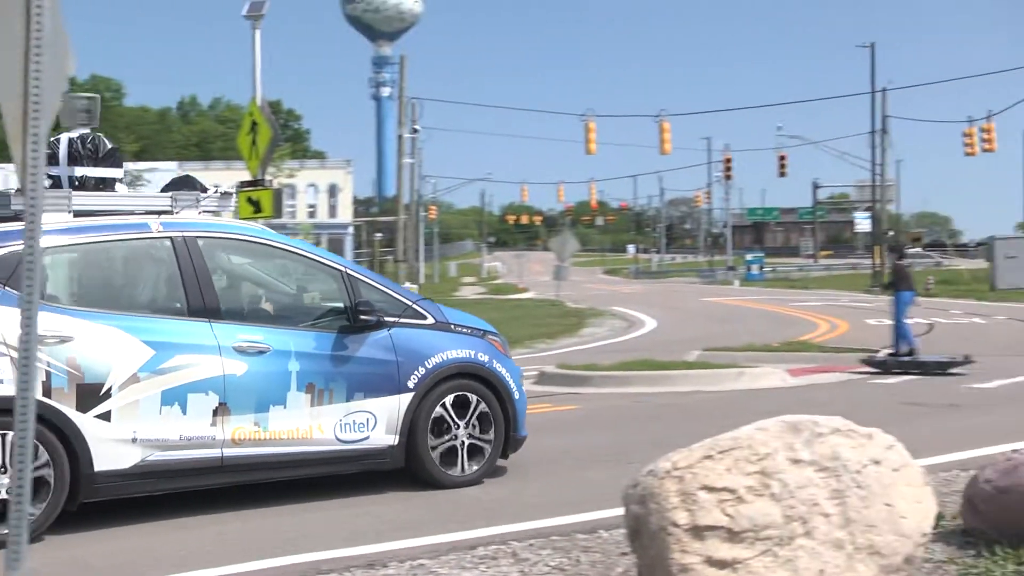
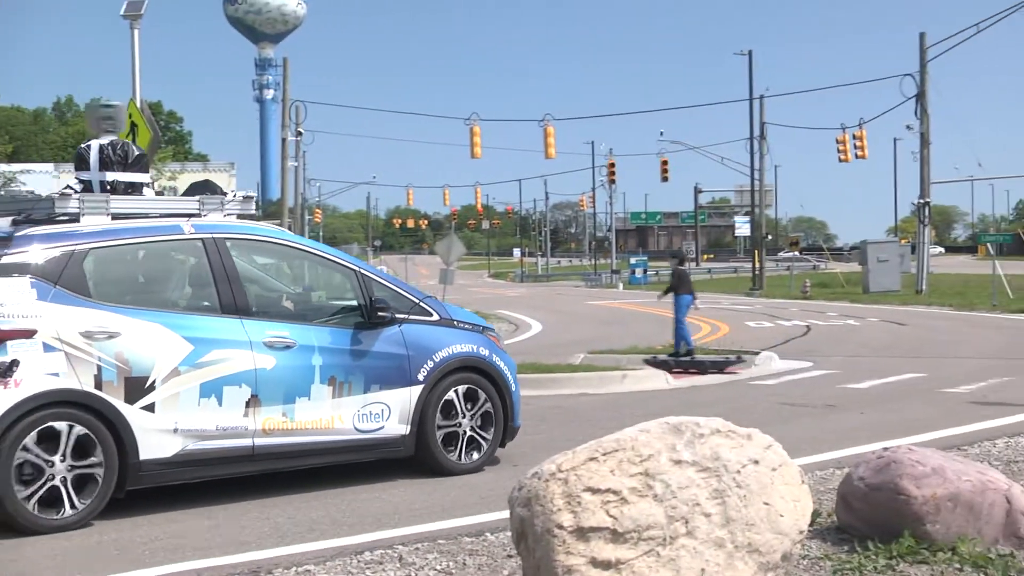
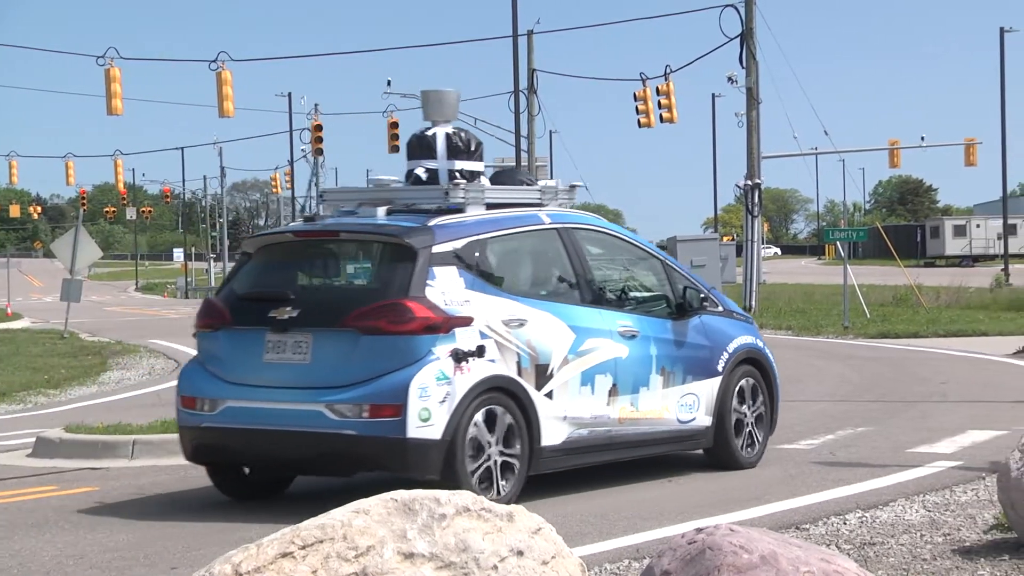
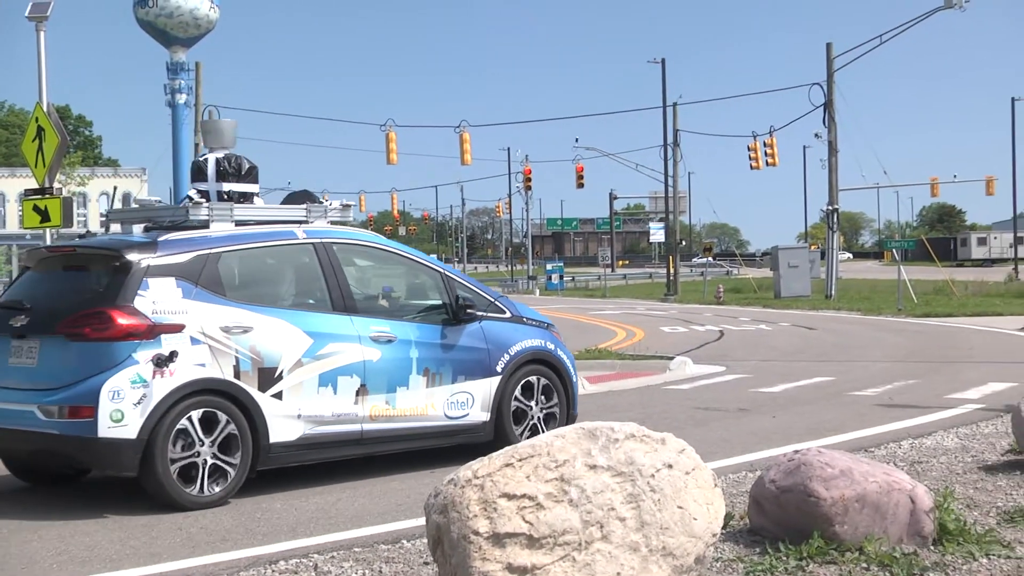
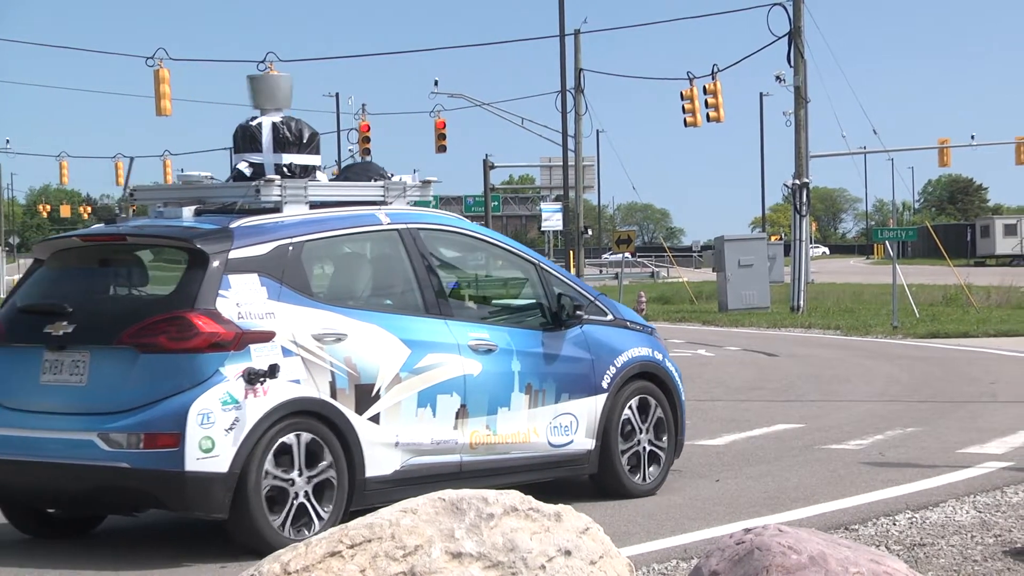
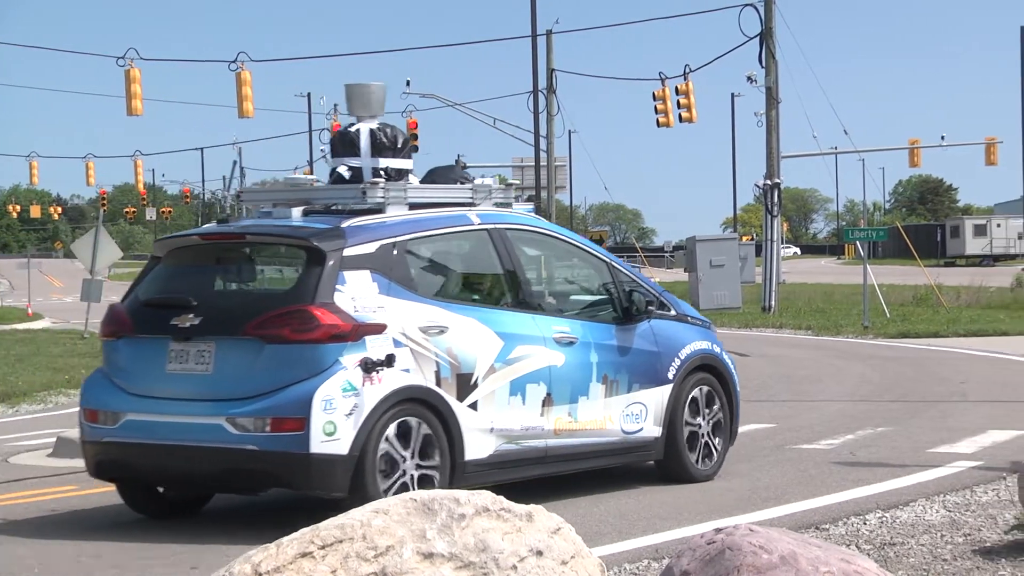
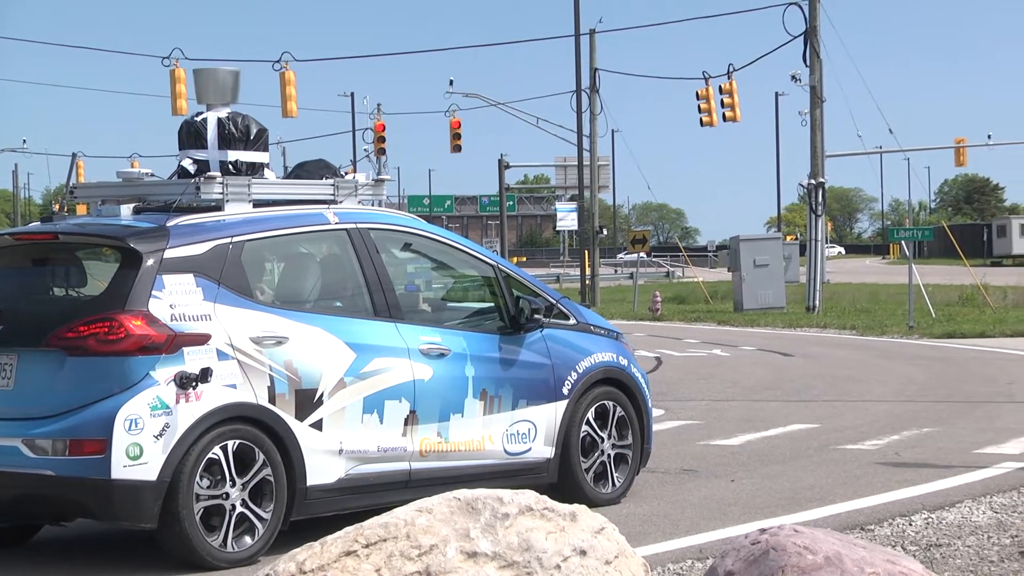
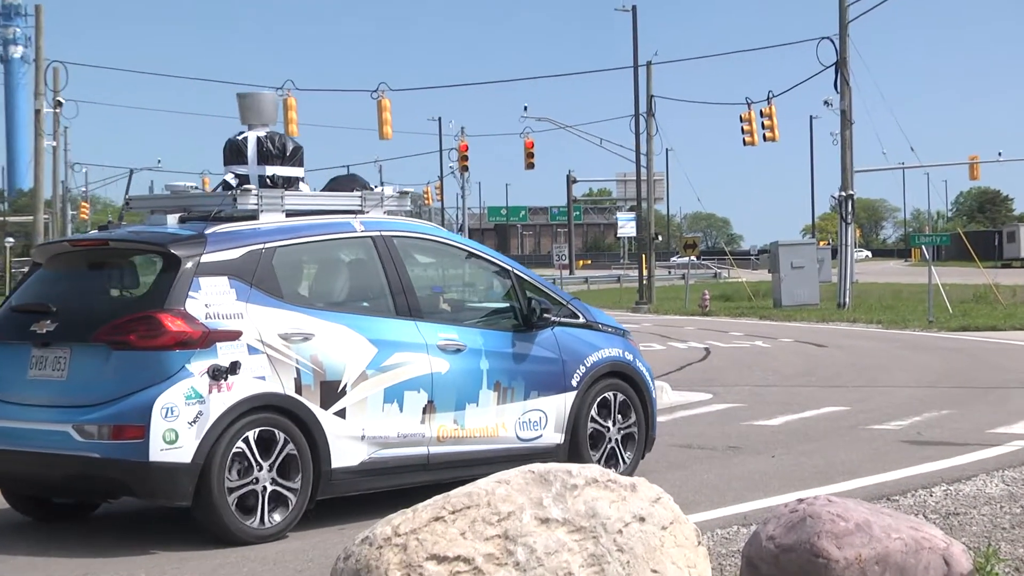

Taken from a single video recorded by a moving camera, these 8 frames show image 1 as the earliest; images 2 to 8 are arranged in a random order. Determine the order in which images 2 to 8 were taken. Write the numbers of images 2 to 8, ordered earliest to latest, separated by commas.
2, 4, 8, 7, 5, 6, 3
